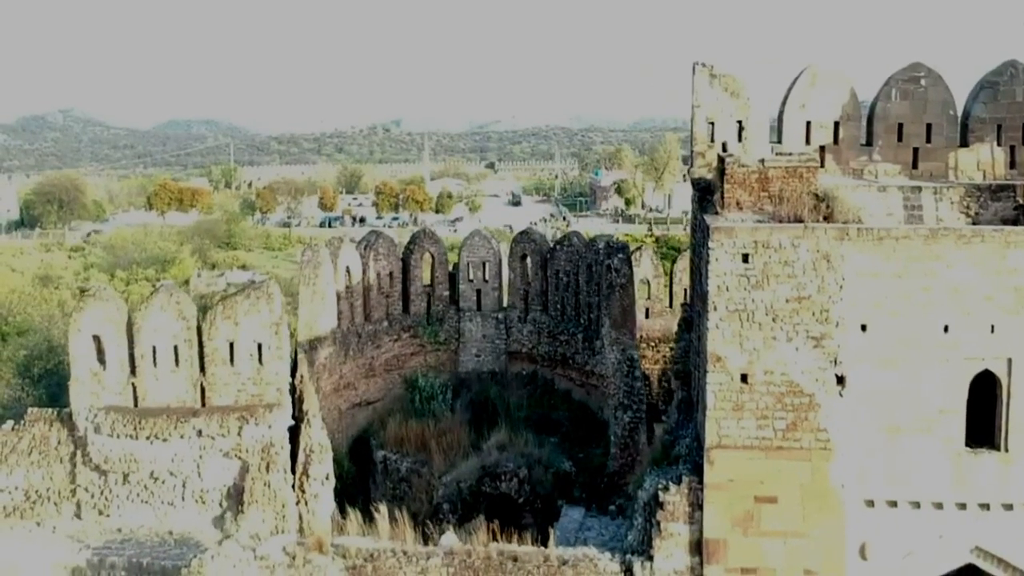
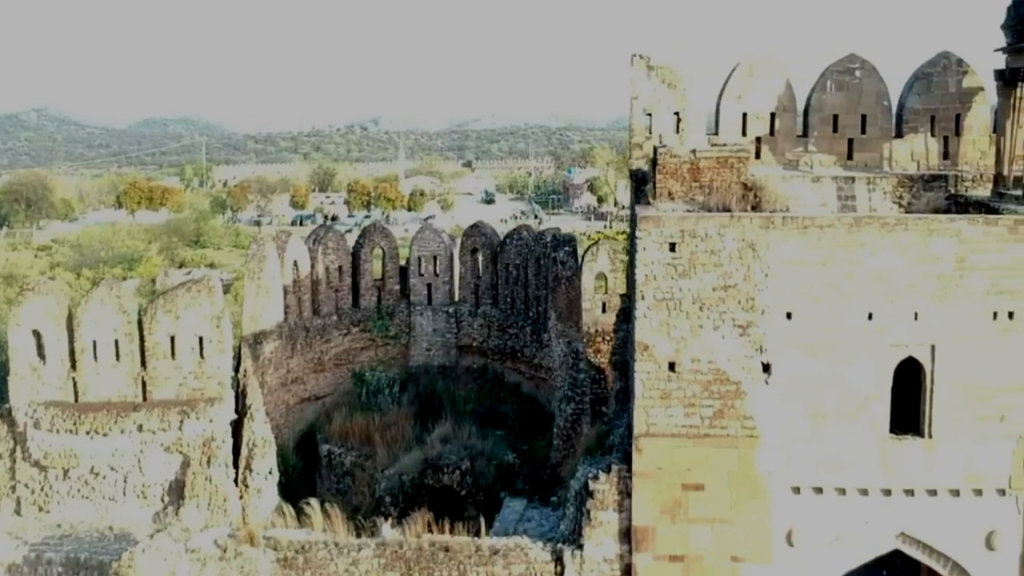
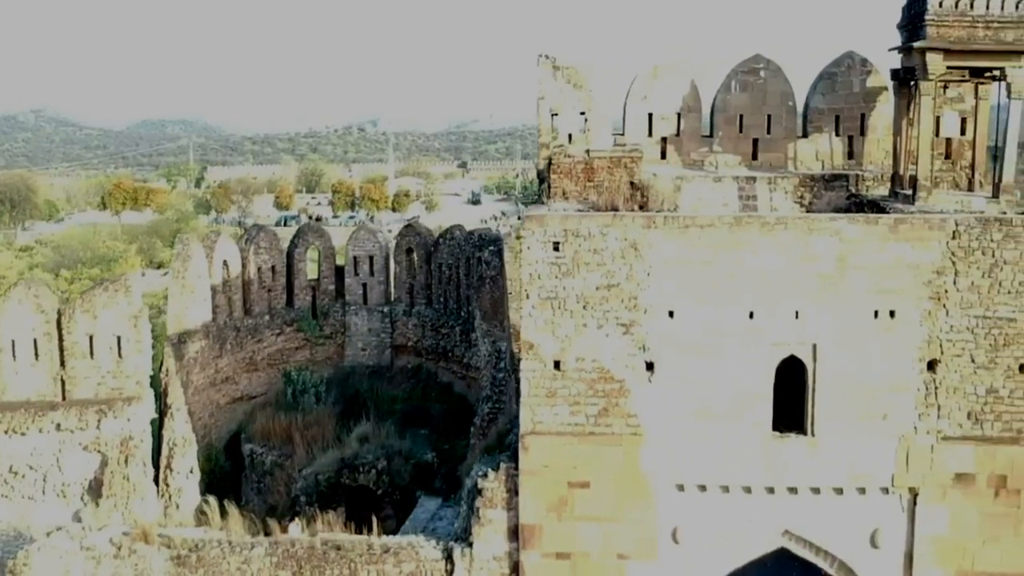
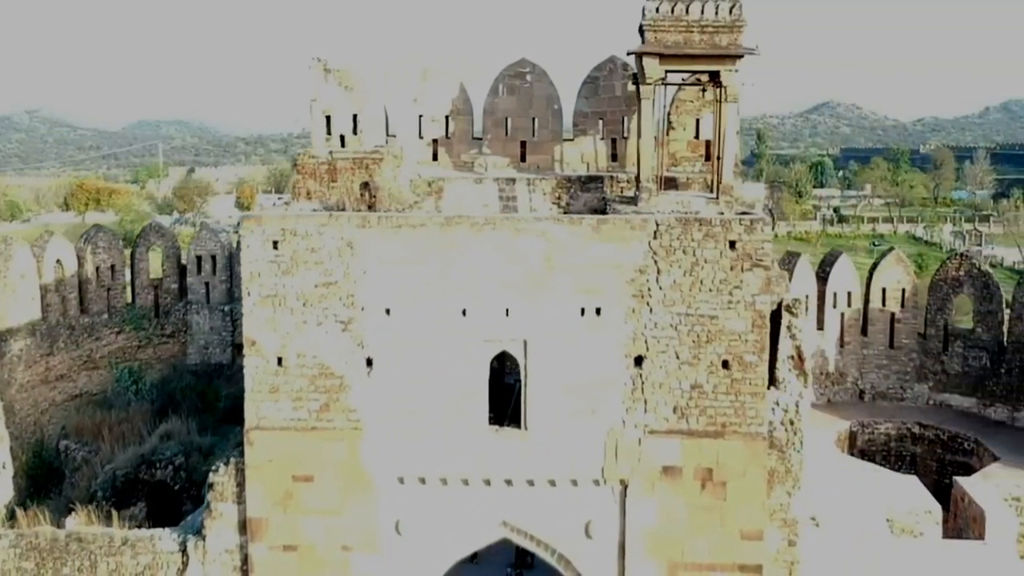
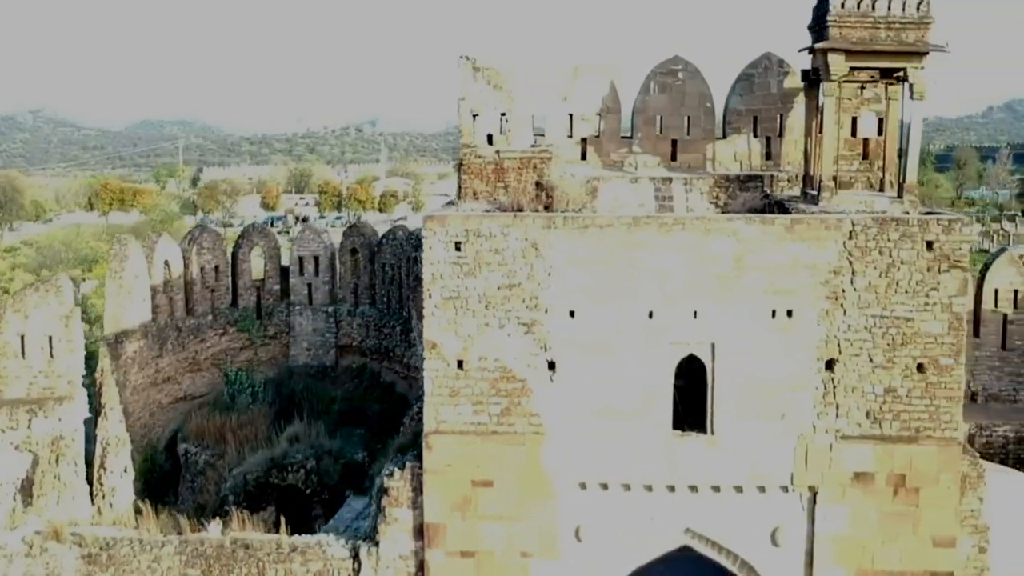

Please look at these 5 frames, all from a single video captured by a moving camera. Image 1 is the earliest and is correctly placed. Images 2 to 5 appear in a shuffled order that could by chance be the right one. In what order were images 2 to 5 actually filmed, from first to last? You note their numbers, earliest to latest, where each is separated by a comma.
2, 3, 5, 4
